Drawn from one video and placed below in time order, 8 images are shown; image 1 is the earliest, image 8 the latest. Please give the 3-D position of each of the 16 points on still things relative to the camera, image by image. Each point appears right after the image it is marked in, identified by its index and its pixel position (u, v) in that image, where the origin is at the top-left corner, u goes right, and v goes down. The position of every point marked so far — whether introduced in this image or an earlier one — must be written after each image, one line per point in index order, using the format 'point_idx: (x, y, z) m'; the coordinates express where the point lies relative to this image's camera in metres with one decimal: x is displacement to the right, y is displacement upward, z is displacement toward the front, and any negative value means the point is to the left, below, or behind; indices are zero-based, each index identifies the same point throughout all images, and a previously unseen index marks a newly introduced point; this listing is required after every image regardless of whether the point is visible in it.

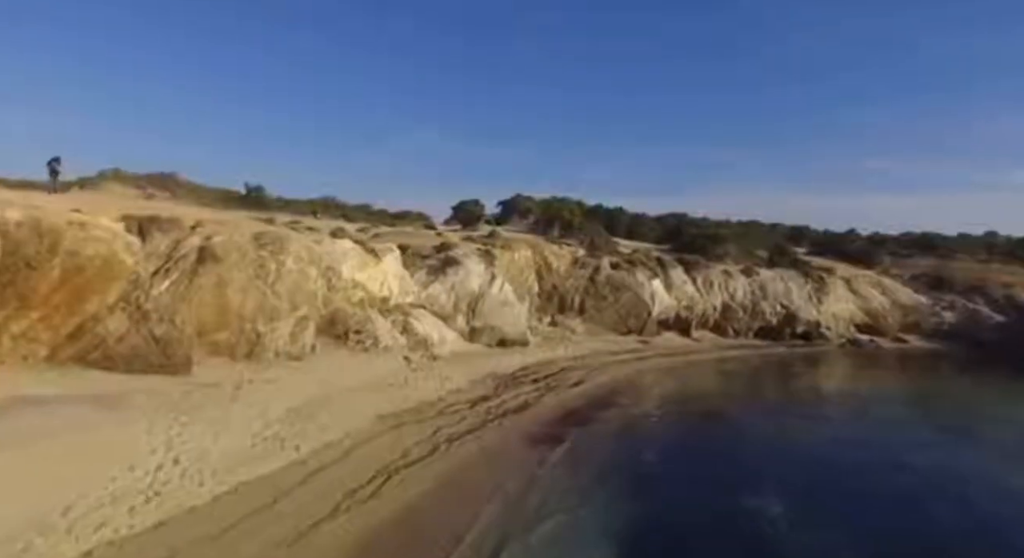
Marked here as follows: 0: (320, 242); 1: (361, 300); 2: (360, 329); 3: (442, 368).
0: (-6.8, +1.3, +19.2) m
1: (-5.7, -0.8, +19.7) m
2: (-5.5, -1.8, +18.7) m
3: (-2.7, -3.4, +18.8) m
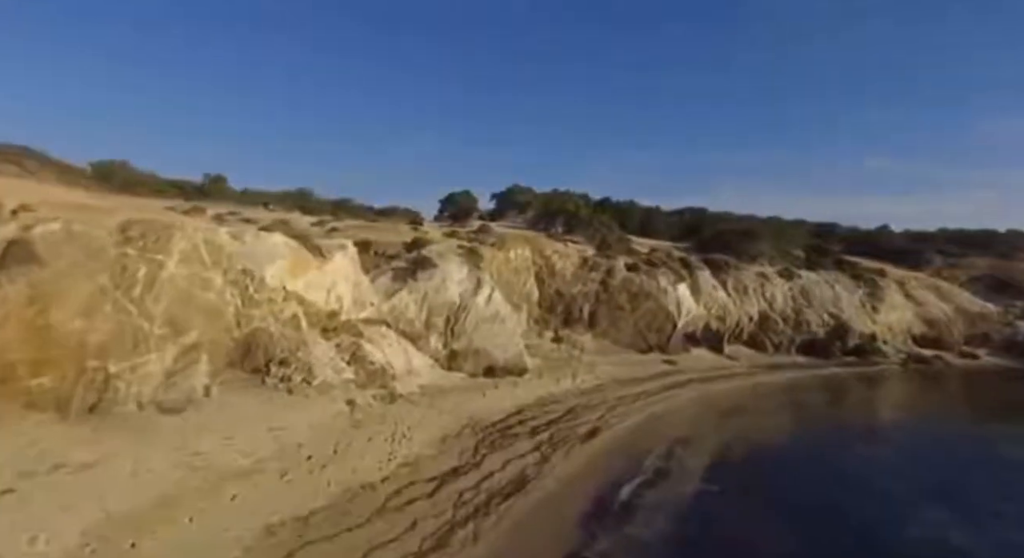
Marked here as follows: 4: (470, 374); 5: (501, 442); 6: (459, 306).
0: (-7.0, +1.1, +13.9) m
1: (-5.9, -1.0, +14.4) m
2: (-5.7, -2.1, +13.4) m
3: (-2.9, -3.6, +13.5) m
4: (-1.6, -3.8, +19.9) m
5: (-0.2, -4.2, +13.5) m
6: (-2.2, -1.2, +21.3) m
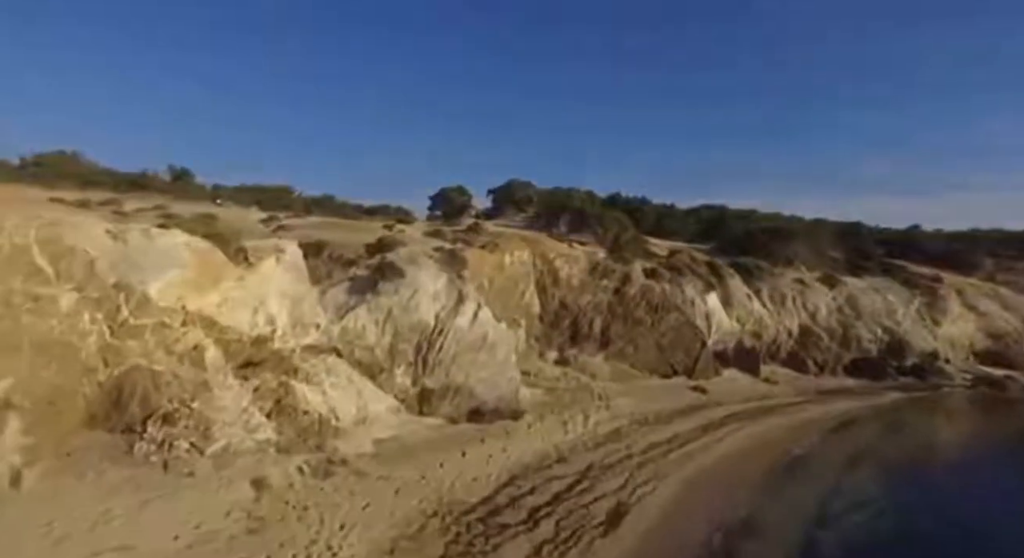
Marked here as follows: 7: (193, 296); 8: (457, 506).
0: (-7.2, +0.8, +9.8) m
1: (-6.1, -1.3, +10.3) m
2: (-5.9, -2.4, +9.3) m
3: (-3.1, -3.9, +9.4) m
4: (-1.8, -4.1, +15.8) m
5: (-0.4, -4.5, +9.4) m
6: (-2.4, -1.6, +17.2) m
7: (-6.3, -0.4, +10.6) m
8: (-1.1, -4.4, +10.6) m
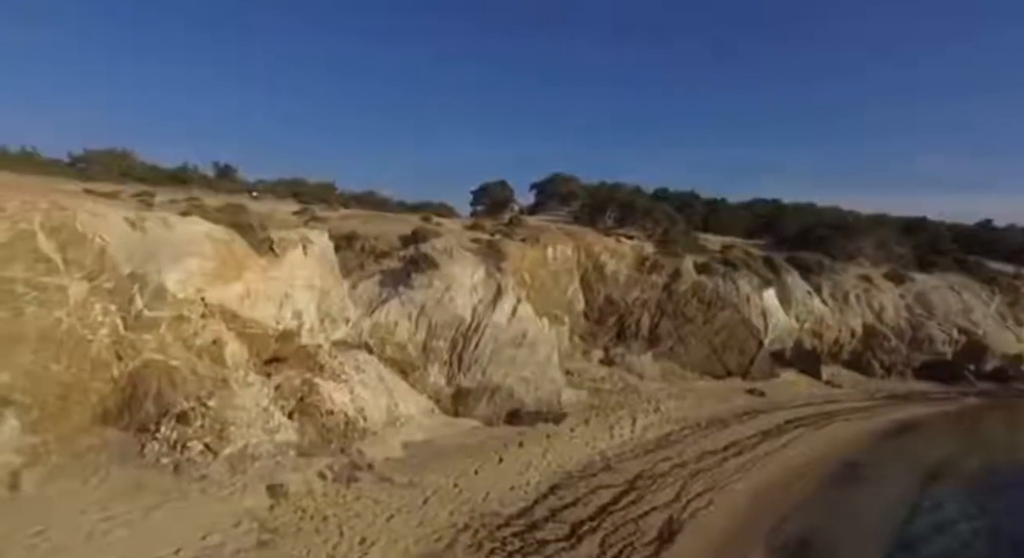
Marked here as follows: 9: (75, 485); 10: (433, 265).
0: (-6.5, +1.0, +9.3) m
1: (-5.4, -1.1, +9.7) m
2: (-5.3, -2.2, +8.7) m
3: (-2.5, -3.8, +8.6) m
4: (-0.7, -3.9, +14.9) m
5: (+0.2, -4.3, +8.4) m
6: (-1.2, -1.4, +16.3) m
7: (-5.6, -0.2, +10.0) m
8: (-0.4, -4.2, +9.7) m
9: (-5.7, -2.7, +6.9) m
10: (-2.3, +0.4, +16.6) m
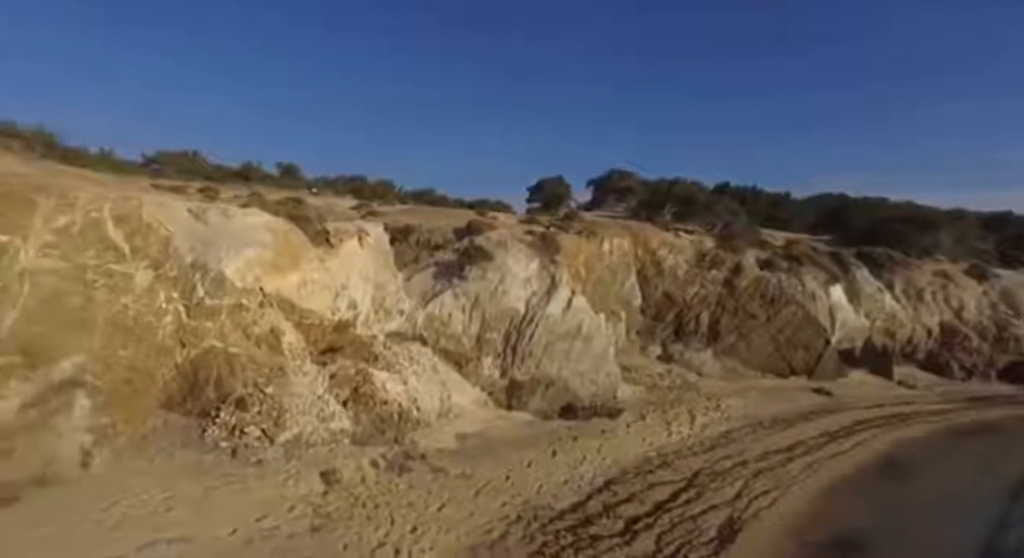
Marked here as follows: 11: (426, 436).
0: (-5.6, +1.2, +9.6) m
1: (-4.4, -0.9, +9.9) m
2: (-4.4, -2.0, +8.9) m
3: (-1.7, -3.6, +8.5) m
4: (+0.8, -3.7, +14.6) m
5: (+1.0, -4.1, +8.1) m
6: (+0.4, -1.1, +16.1) m
7: (-4.6, 0.0, +10.2) m
8: (+0.6, -4.0, +9.4) m
9: (-5.0, -2.5, +7.1) m
10: (-0.7, +0.7, +16.5) m
11: (-1.8, -3.3, +11.4) m
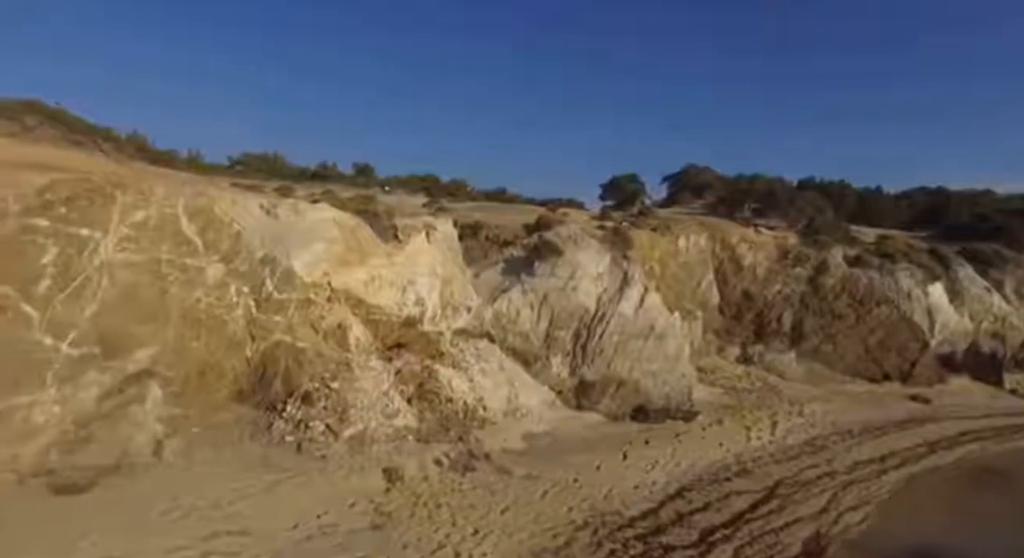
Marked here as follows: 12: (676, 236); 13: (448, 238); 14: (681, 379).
0: (-4.4, +1.3, +9.8) m
1: (-3.2, -0.8, +9.9) m
2: (-3.4, -1.9, +9.0) m
3: (-0.7, -3.5, +8.2) m
4: (+2.5, -3.6, +13.9) m
5: (+1.9, -4.0, +7.4) m
6: (+2.3, -1.0, +15.4) m
7: (-3.3, +0.1, +10.3) m
8: (+1.7, -3.9, +8.8) m
9: (-4.1, -2.4, +7.3) m
10: (+1.3, +0.8, +15.9) m
11: (-0.4, -3.2, +11.1) m
12: (+5.8, +1.6, +19.5) m
13: (-1.6, +1.0, +13.5) m
14: (+4.8, -2.9, +15.3) m
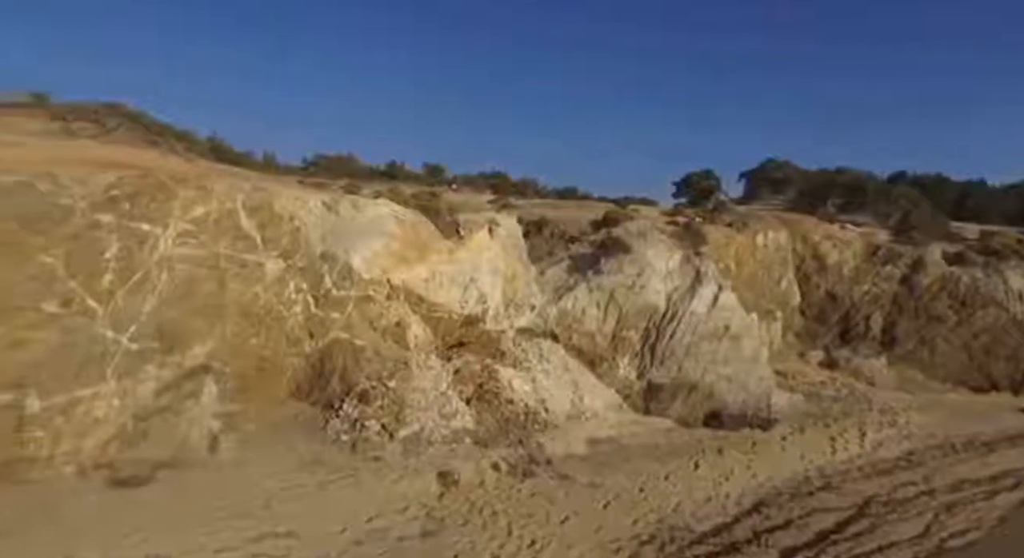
0: (-3.3, +1.3, +9.7) m
1: (-2.1, -0.8, +9.8) m
2: (-2.4, -1.8, +8.8) m
3: (+0.2, -3.4, +7.7) m
4: (+4.1, -3.5, +13.0) m
5: (+2.7, -4.0, +6.6) m
6: (+4.1, -1.0, +14.5) m
7: (-2.2, +0.2, +10.1) m
8: (+2.6, -3.9, +8.0) m
9: (-3.4, -2.3, +7.2) m
10: (+3.1, +0.8, +15.1) m
11: (+0.8, -3.2, +10.6) m
12: (+8.0, +1.6, +18.1) m
13: (-0.1, +1.1, +13.1) m
14: (+6.5, -2.8, +14.1) m
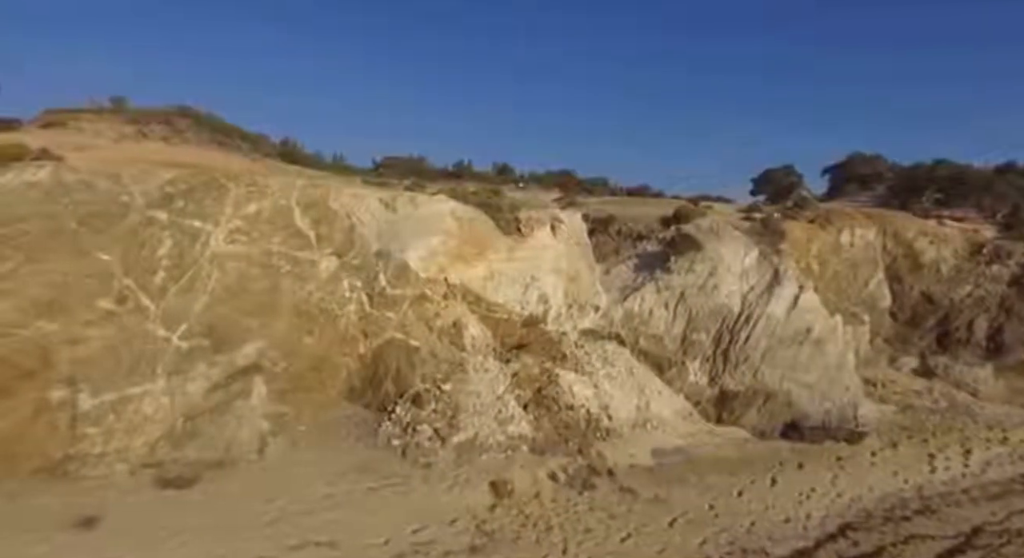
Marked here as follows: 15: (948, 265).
0: (-2.3, +1.3, +9.5) m
1: (-1.1, -0.8, +9.4) m
2: (-1.5, -1.8, +8.5) m
3: (+0.9, -3.4, +7.1) m
4: (+5.4, -3.6, +11.9) m
5: (+3.2, -4.0, +5.7) m
6: (+5.6, -1.0, +13.3) m
7: (-1.1, +0.2, +9.8) m
8: (+3.3, -4.0, +7.1) m
9: (-2.6, -2.3, +7.1) m
10: (+4.8, +0.8, +14.1) m
11: (+1.9, -3.2, +9.9) m
12: (+10.1, +1.6, +16.4) m
13: (+1.4, +1.1, +12.5) m
14: (+8.0, -2.9, +12.7) m
15: (+14.1, +0.5, +16.7) m
